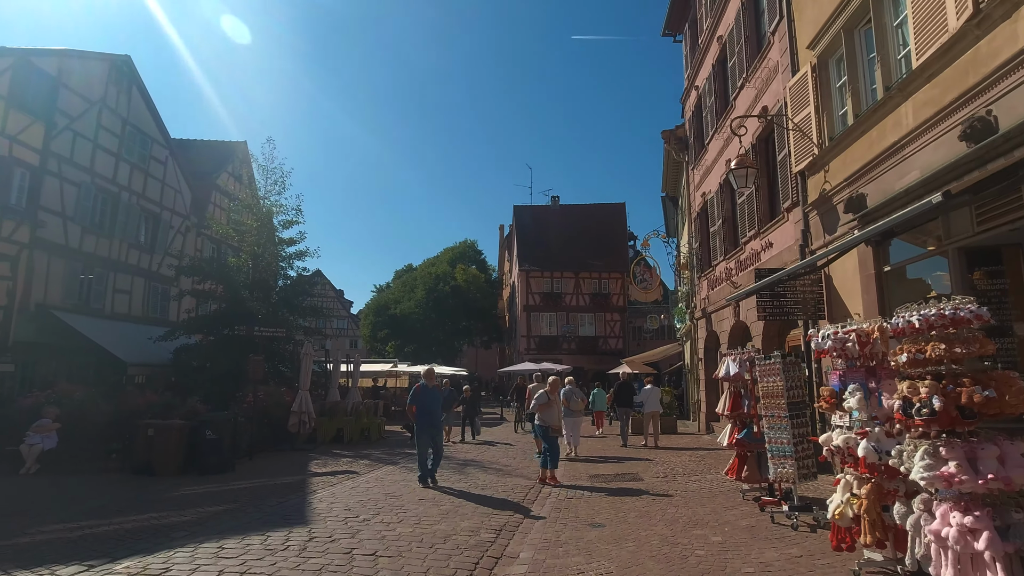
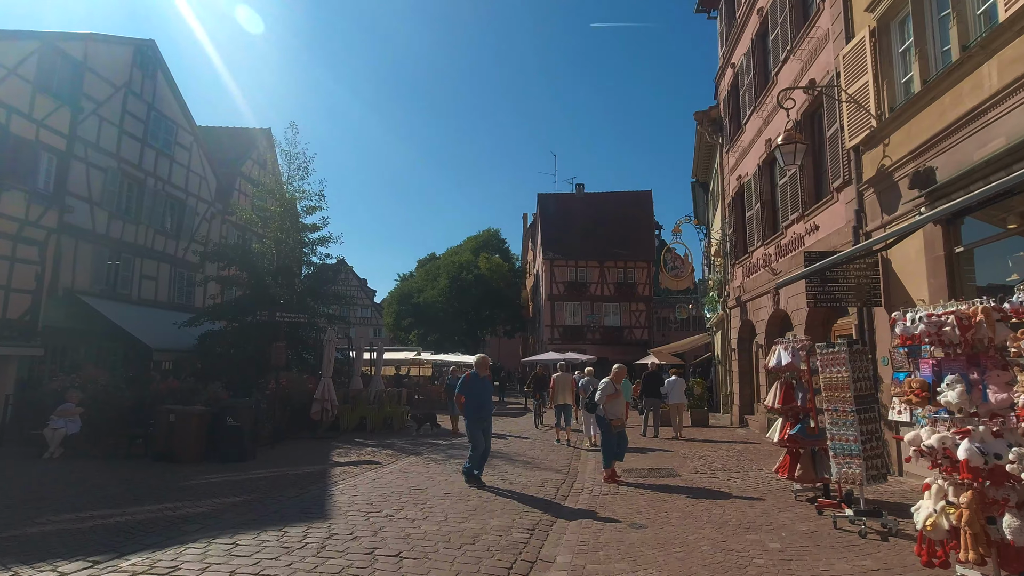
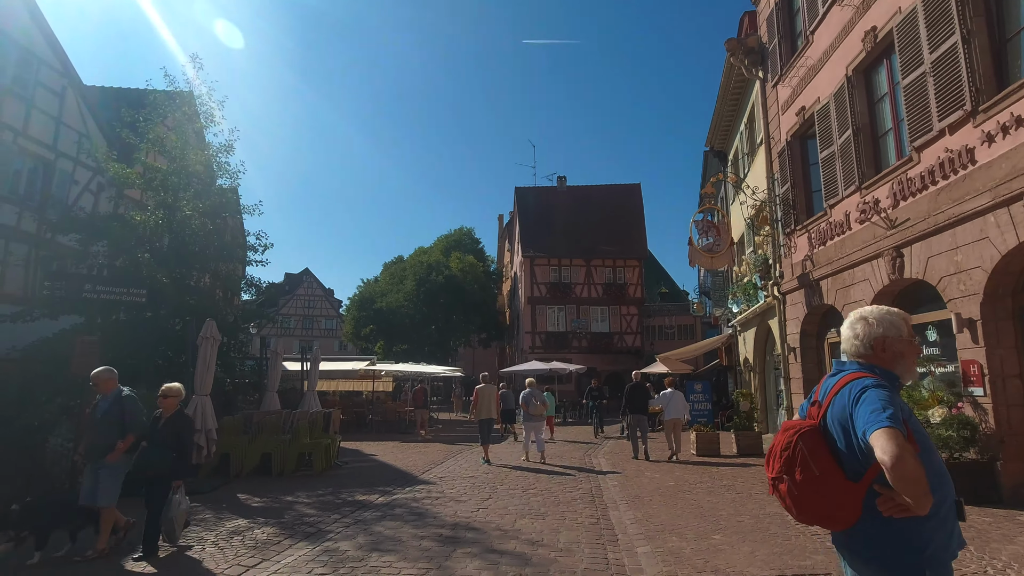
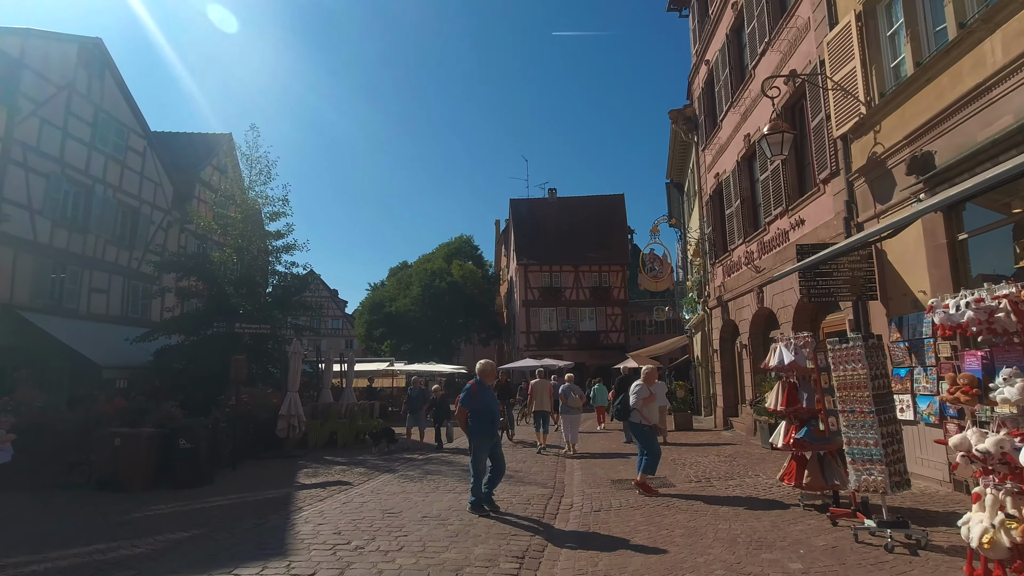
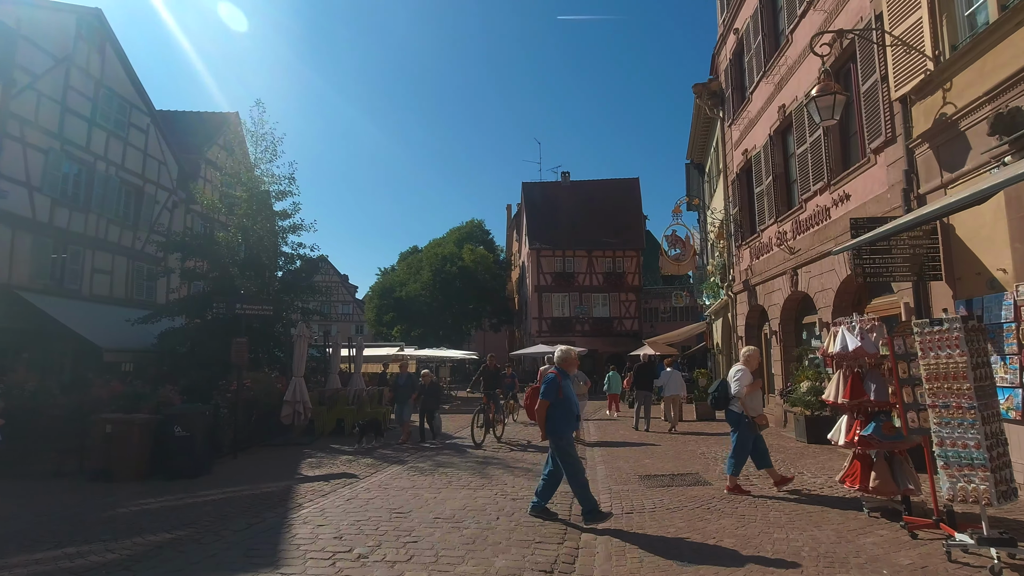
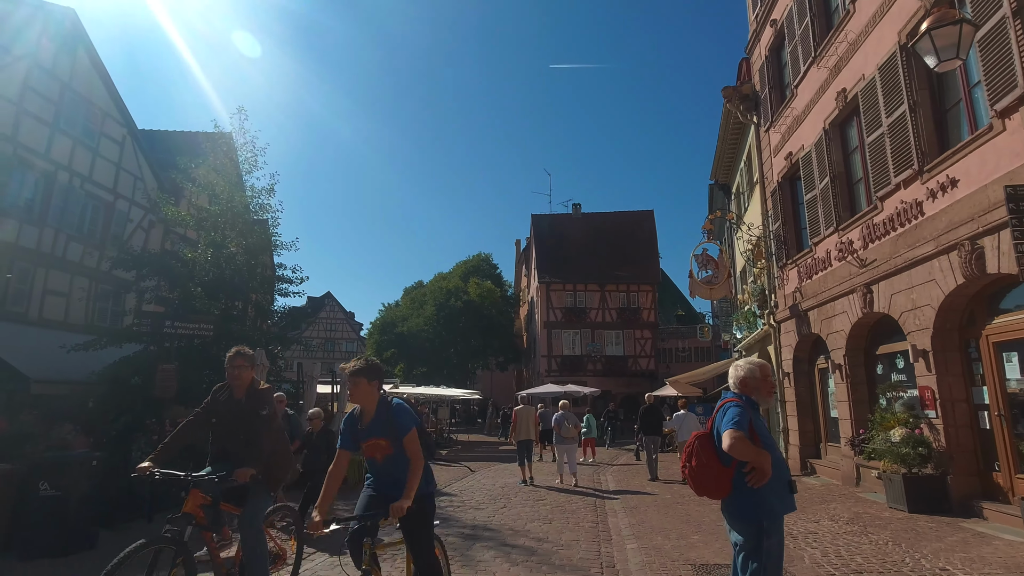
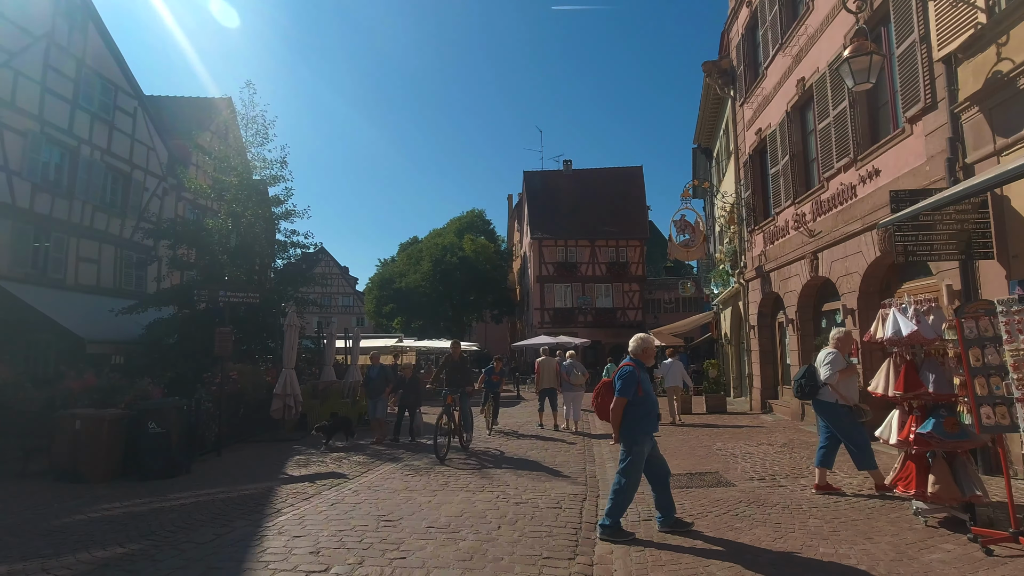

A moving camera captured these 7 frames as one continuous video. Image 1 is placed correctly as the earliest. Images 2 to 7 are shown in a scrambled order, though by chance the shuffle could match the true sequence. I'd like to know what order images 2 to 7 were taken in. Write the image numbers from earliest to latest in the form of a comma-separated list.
2, 4, 5, 7, 6, 3
